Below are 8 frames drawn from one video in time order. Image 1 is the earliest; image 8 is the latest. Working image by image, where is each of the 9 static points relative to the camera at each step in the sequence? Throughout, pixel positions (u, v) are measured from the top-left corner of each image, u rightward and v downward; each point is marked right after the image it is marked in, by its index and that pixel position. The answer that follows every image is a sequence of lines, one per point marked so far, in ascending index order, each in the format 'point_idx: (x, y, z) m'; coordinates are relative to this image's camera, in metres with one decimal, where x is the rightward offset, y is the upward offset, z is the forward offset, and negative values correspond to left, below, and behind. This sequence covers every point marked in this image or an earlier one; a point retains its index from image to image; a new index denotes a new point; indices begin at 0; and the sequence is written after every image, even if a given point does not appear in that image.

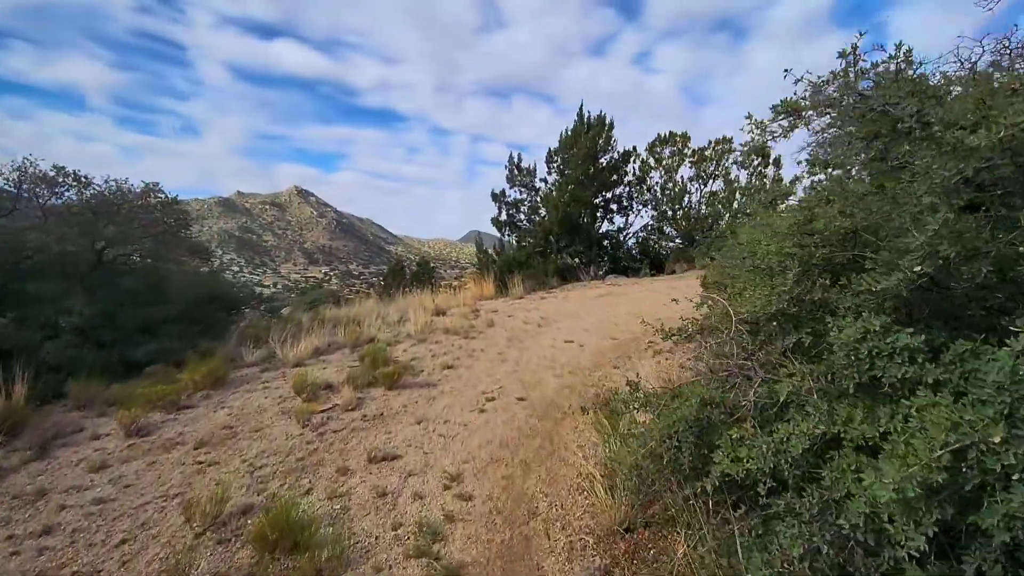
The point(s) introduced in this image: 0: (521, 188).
0: (+0.3, +3.2, +16.6) m
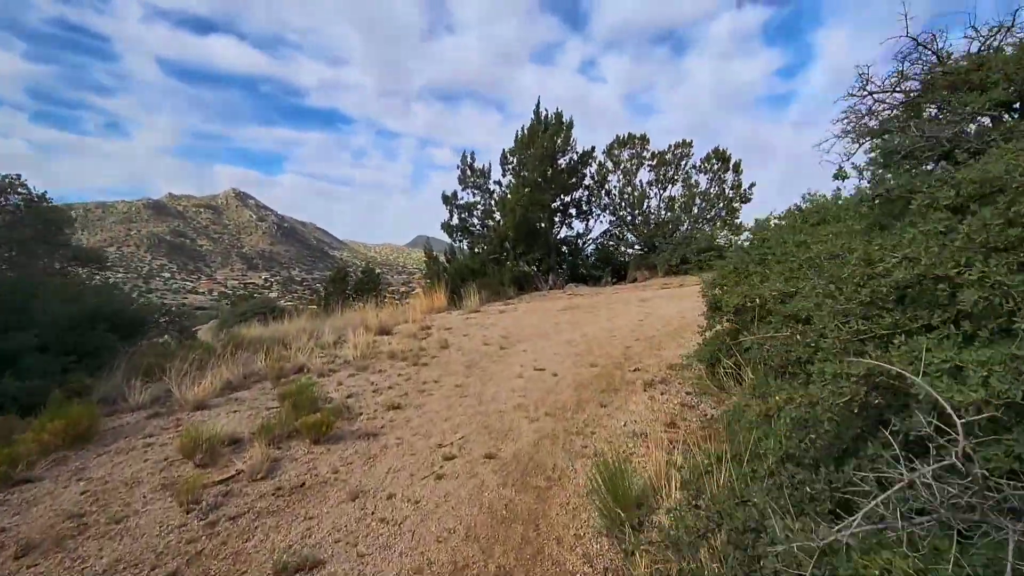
0: (-1.1, +2.9, +15.4) m
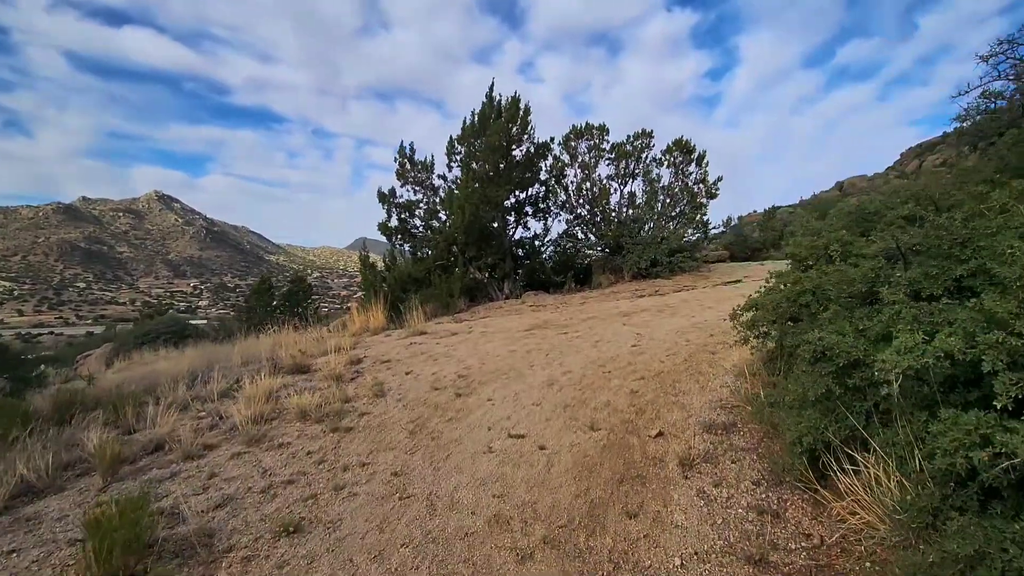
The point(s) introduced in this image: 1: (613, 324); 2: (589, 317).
0: (-2.5, +2.6, +13.4) m
1: (+1.4, -0.5, +7.4) m
2: (+1.2, -0.4, +8.2) m
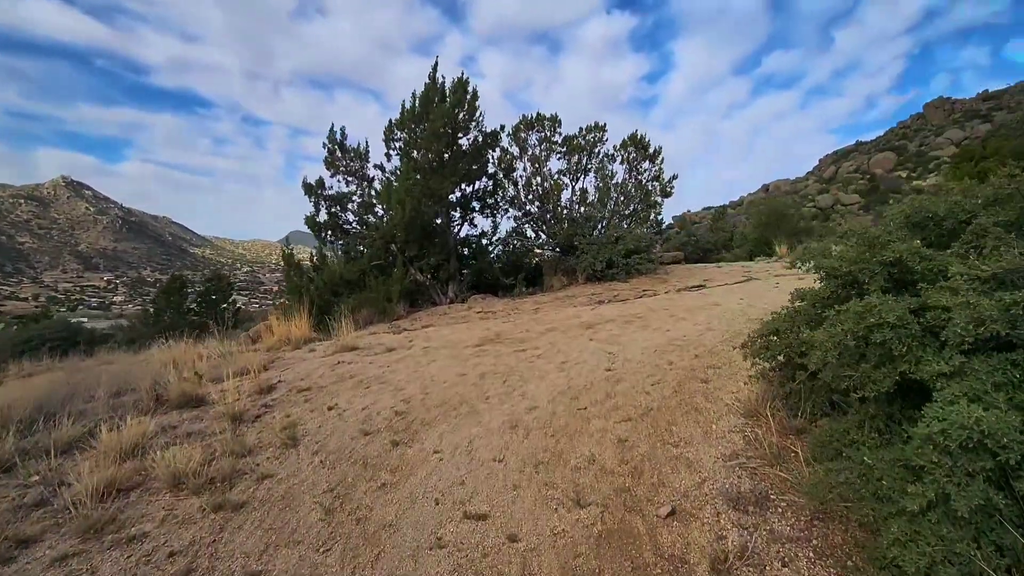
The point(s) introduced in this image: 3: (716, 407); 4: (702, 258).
0: (-3.7, +2.6, +11.9) m
1: (+0.8, -0.6, +6.4) m
2: (+0.5, -0.6, +7.2) m
3: (+1.5, -0.9, +4.0) m
4: (+5.6, +0.9, +15.5) m
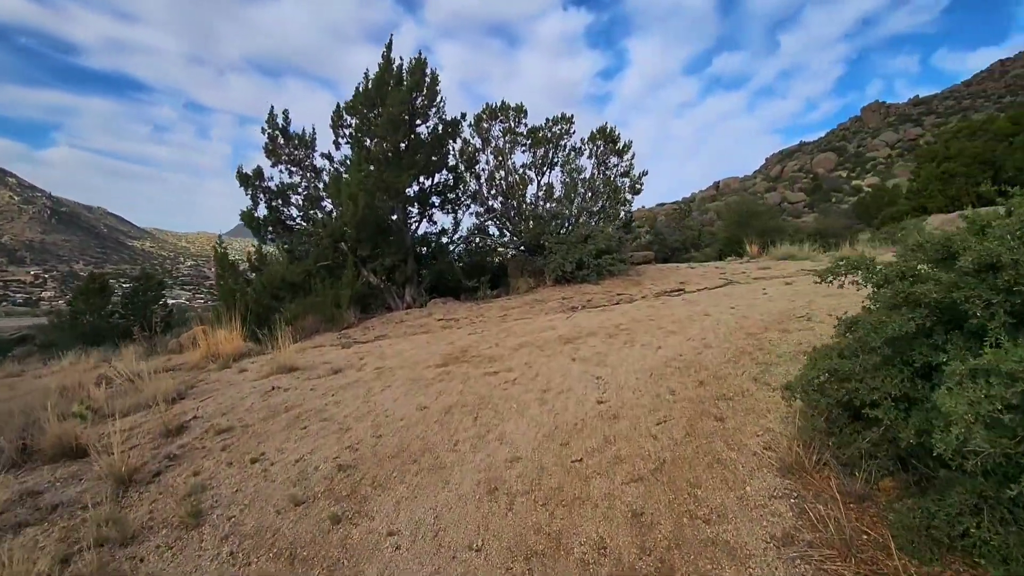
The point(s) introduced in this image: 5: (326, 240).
0: (-4.5, +2.5, +10.7) m
1: (+0.5, -0.7, +5.6) m
2: (+0.1, -0.7, +6.3) m
3: (+1.4, -1.0, +3.2) m
4: (+4.5, +0.9, +15.0) m
5: (-3.5, +0.9, +9.9) m
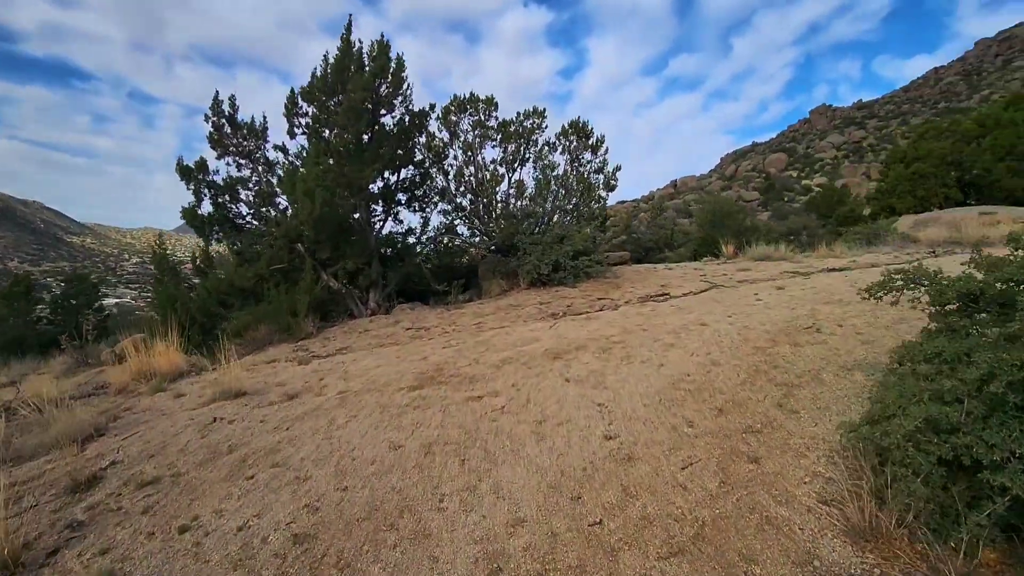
0: (-5.0, +2.4, +9.6) m
1: (+0.3, -0.8, +4.9) m
2: (-0.1, -0.8, +5.6) m
3: (+1.4, -1.1, +2.6) m
4: (+3.6, +0.8, +14.6) m
5: (-3.9, +0.8, +9.0) m
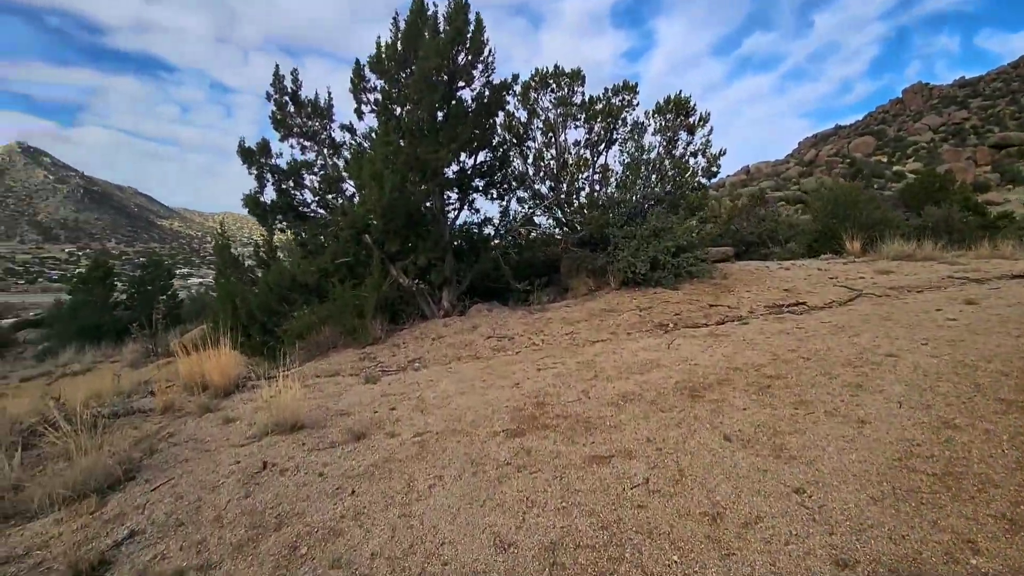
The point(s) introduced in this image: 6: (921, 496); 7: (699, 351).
0: (-3.5, +2.5, +8.8) m
1: (+1.2, -1.0, +3.6) m
2: (+0.9, -0.9, +4.3) m
3: (+2.1, -1.4, +1.2) m
4: (+5.6, +0.9, +12.8) m
5: (-2.5, +0.9, +8.0) m
6: (+2.1, -1.0, +2.7) m
7: (+1.9, -0.6, +5.2) m
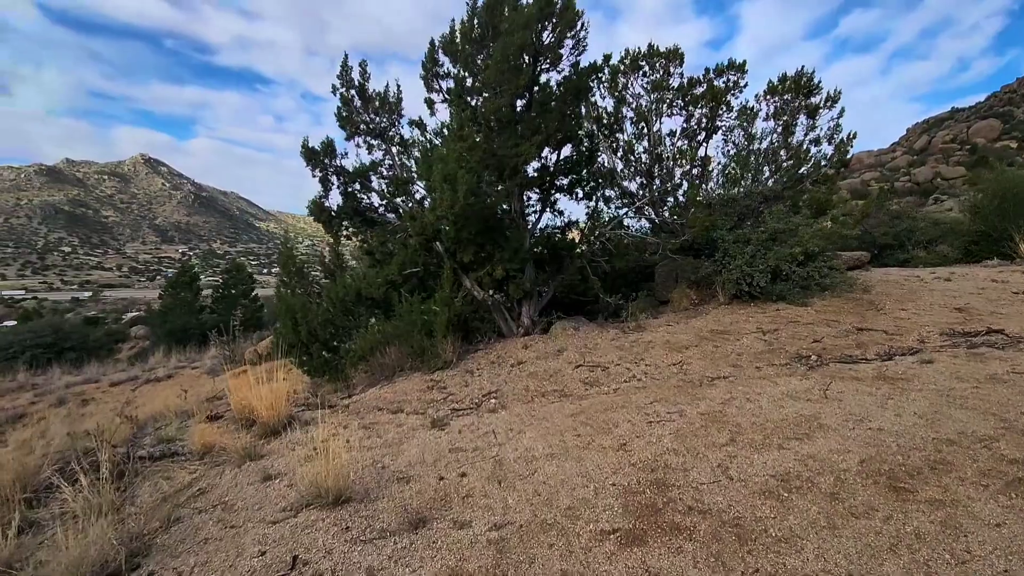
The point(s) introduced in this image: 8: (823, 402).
0: (-2.1, +2.3, +8.1) m
1: (+1.8, -1.2, +2.3) m
2: (+1.6, -1.1, +3.1) m
3: (+2.3, -1.6, -0.2) m
4: (+7.4, +0.6, +10.7) m
5: (-1.3, +0.7, +7.2) m
6: (+2.5, -1.3, +1.3) m
7: (+2.6, -0.8, +3.8) m
8: (+2.3, -0.9, +4.0) m
